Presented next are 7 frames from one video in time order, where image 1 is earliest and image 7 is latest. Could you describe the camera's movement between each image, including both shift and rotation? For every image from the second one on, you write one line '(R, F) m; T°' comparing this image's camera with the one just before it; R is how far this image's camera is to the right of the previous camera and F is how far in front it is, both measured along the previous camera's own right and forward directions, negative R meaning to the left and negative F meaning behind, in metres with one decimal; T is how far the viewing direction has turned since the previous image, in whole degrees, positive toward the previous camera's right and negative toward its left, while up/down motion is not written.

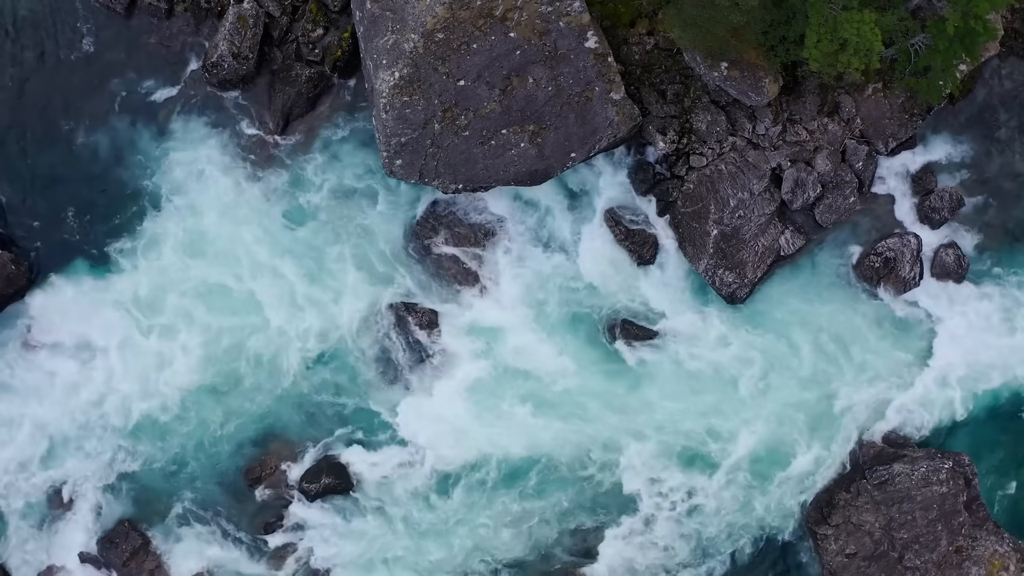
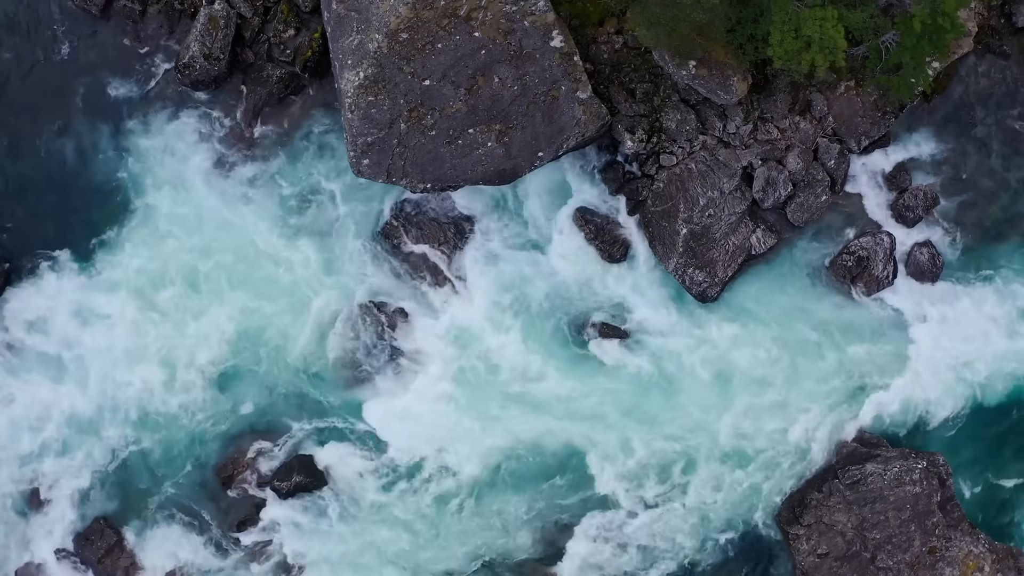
(+1.5, 0.0) m; -1°
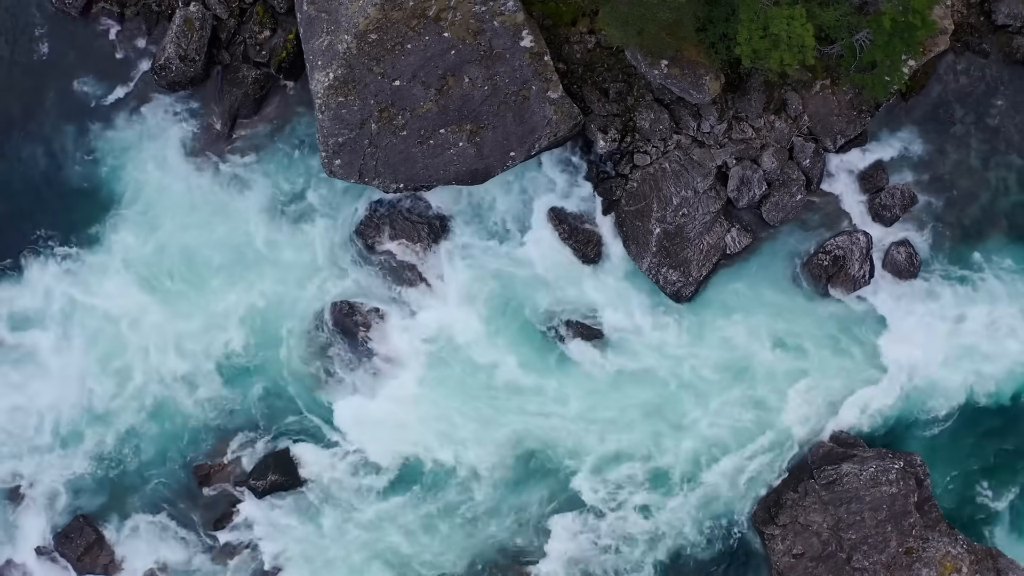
(+1.3, 0.0) m; -1°
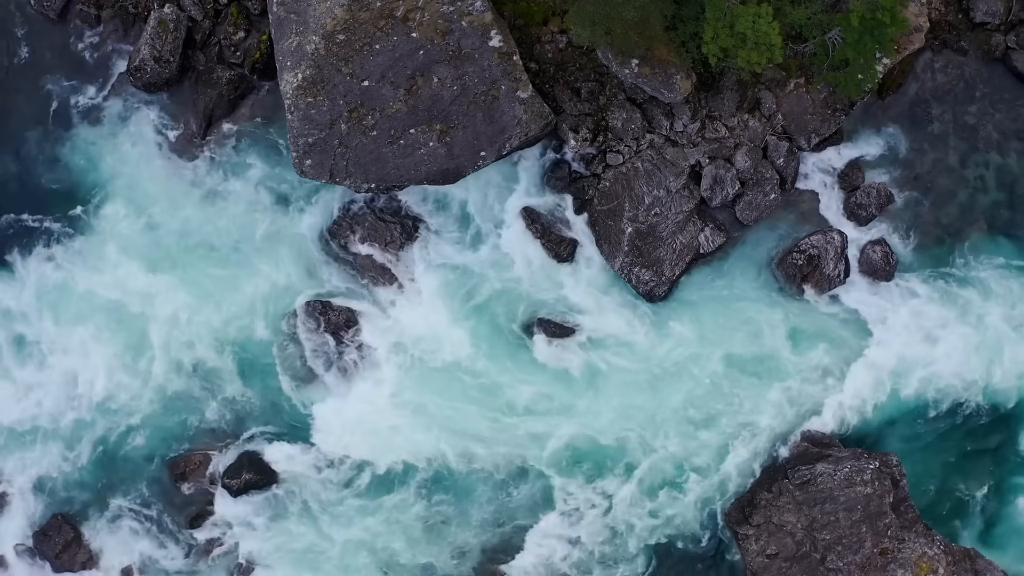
(+1.4, 0.0) m; -1°
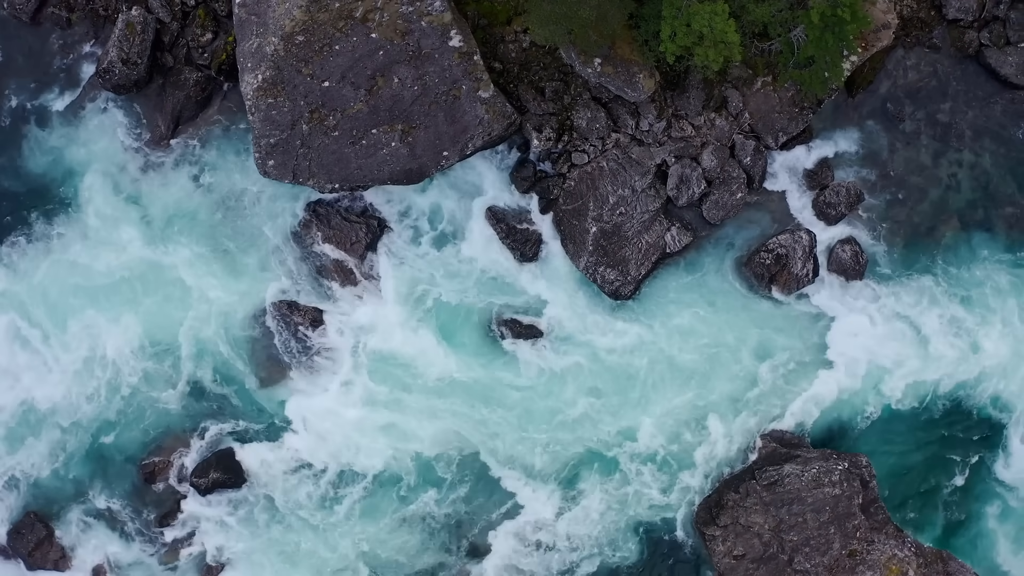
(+1.7, 0.0) m; -1°
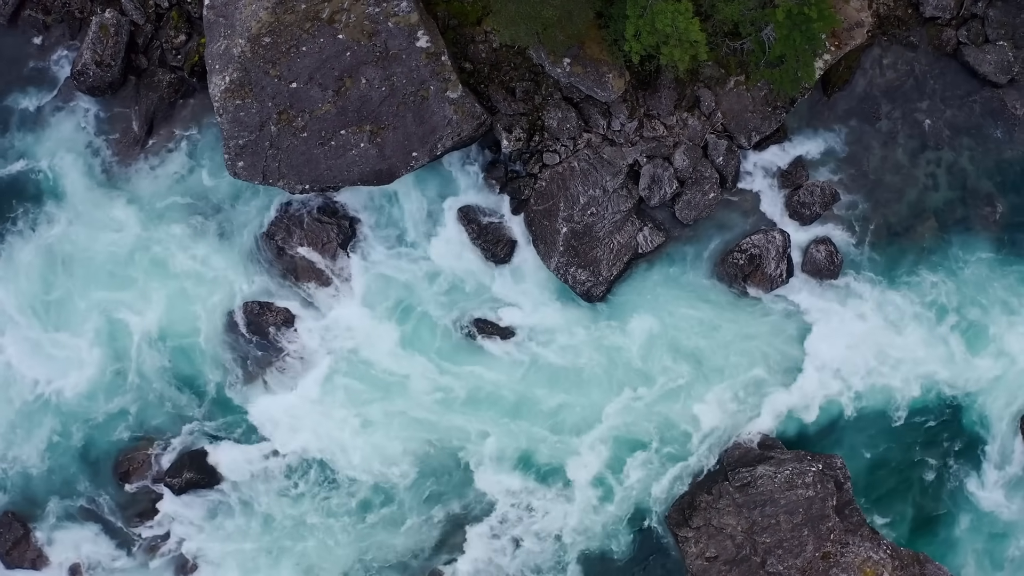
(+1.4, 0.0) m; -1°
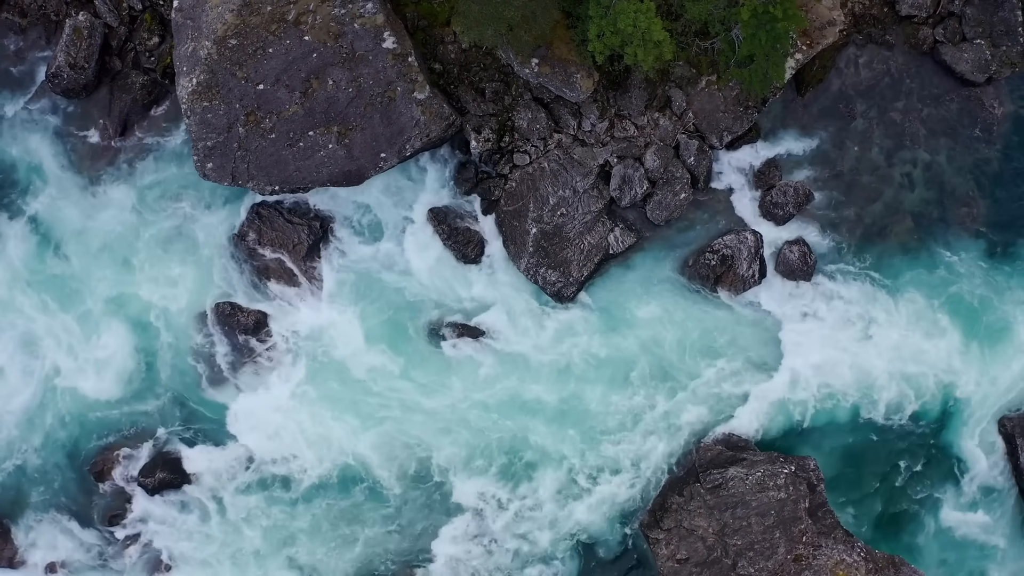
(+1.5, 0.0) m; -1°
